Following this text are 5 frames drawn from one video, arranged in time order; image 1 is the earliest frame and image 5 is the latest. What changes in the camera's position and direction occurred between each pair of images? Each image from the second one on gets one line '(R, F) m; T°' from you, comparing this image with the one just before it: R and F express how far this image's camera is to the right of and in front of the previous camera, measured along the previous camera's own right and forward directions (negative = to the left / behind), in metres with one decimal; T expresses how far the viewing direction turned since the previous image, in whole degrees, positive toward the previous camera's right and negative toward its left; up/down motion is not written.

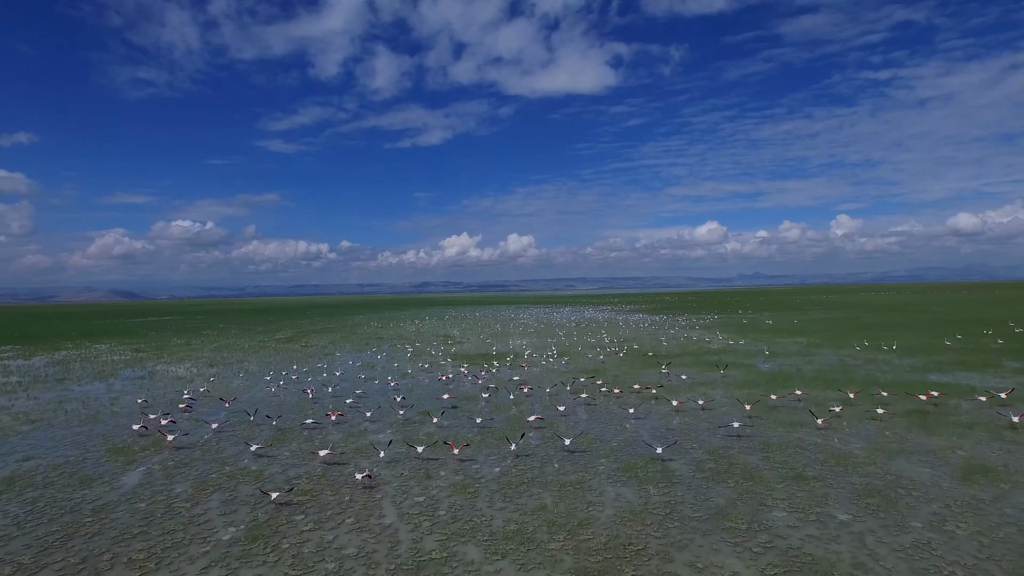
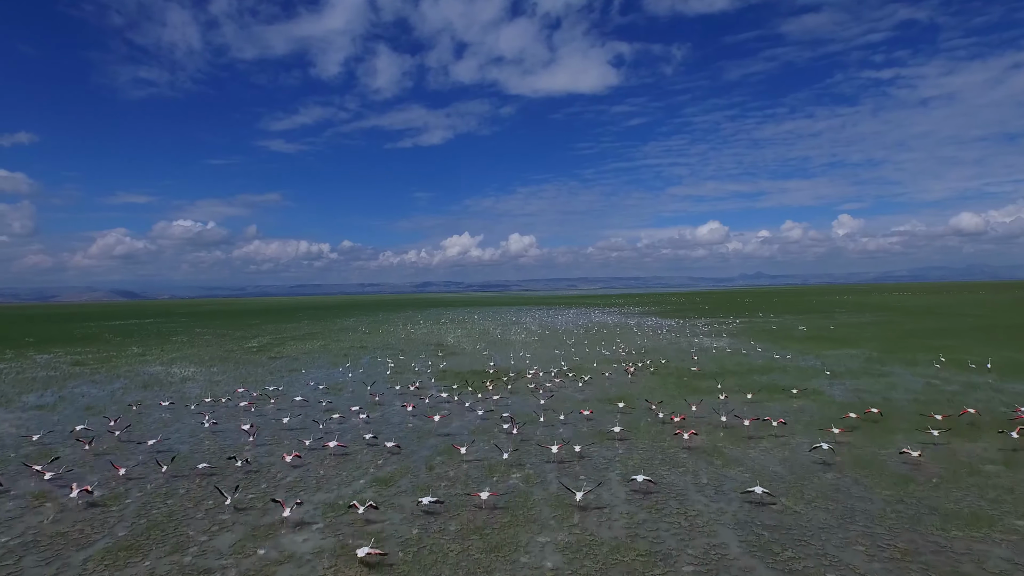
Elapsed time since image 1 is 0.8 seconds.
(0.0, +5.7) m; 0°
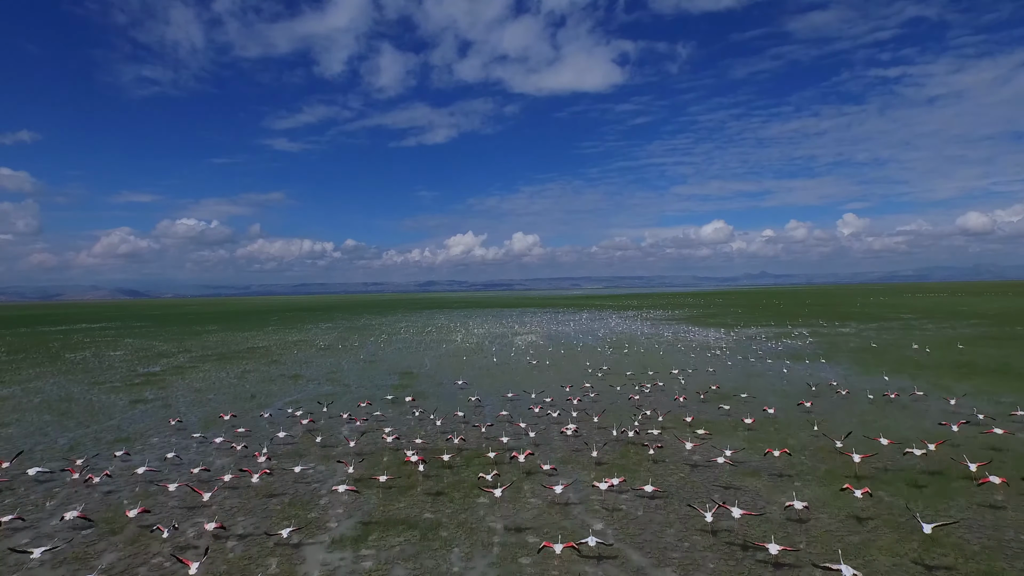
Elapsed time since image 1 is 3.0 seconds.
(+0.2, +13.4) m; 0°
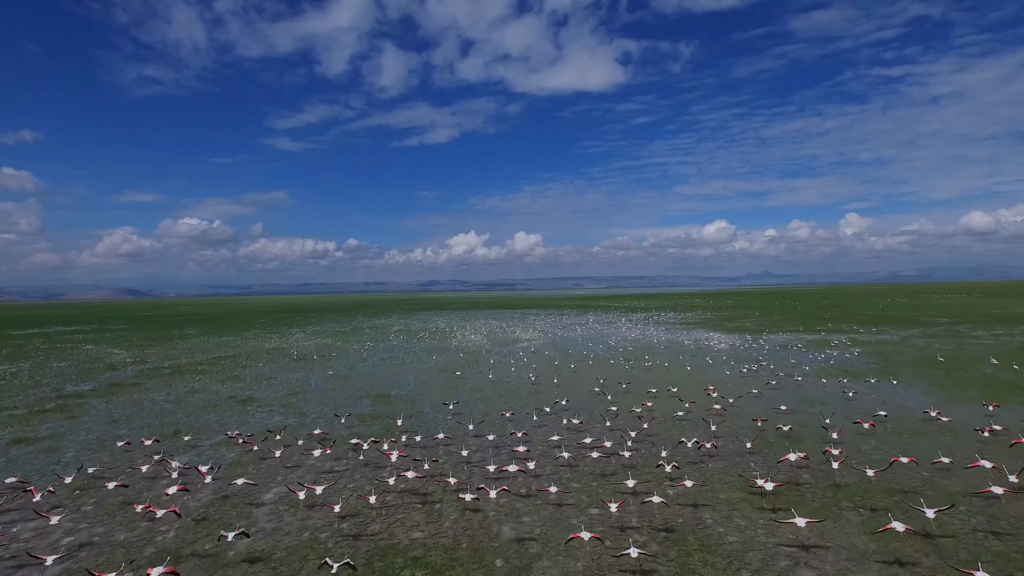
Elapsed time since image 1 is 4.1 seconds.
(+0.1, +5.5) m; 0°
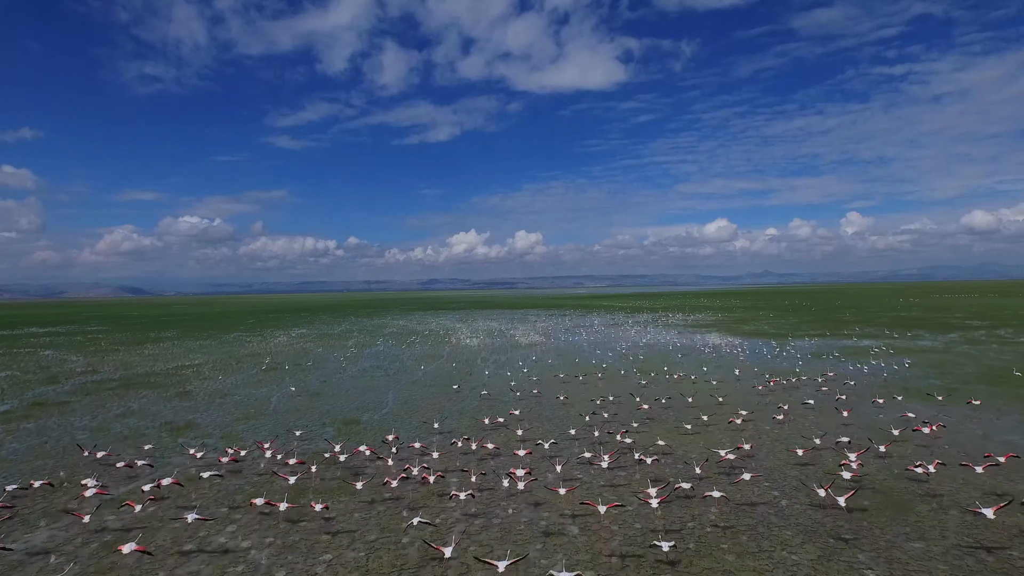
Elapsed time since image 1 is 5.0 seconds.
(+0.1, +4.5) m; 0°
